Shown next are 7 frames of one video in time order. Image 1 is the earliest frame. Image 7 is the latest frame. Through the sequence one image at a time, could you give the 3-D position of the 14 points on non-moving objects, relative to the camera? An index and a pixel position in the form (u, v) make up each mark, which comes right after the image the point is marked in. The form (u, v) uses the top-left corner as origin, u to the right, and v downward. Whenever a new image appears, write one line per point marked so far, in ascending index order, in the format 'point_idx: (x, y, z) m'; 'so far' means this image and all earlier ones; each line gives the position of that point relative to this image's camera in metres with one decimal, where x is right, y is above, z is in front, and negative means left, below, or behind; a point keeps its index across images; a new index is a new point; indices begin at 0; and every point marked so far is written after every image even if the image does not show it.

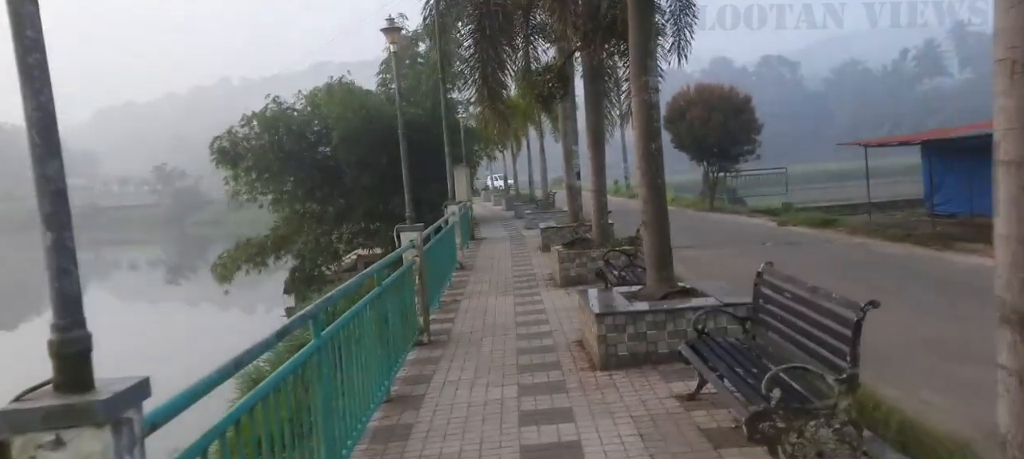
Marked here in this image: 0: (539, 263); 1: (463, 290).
0: (+0.4, -0.6, +12.3) m
1: (-0.7, -0.8, +10.1) m
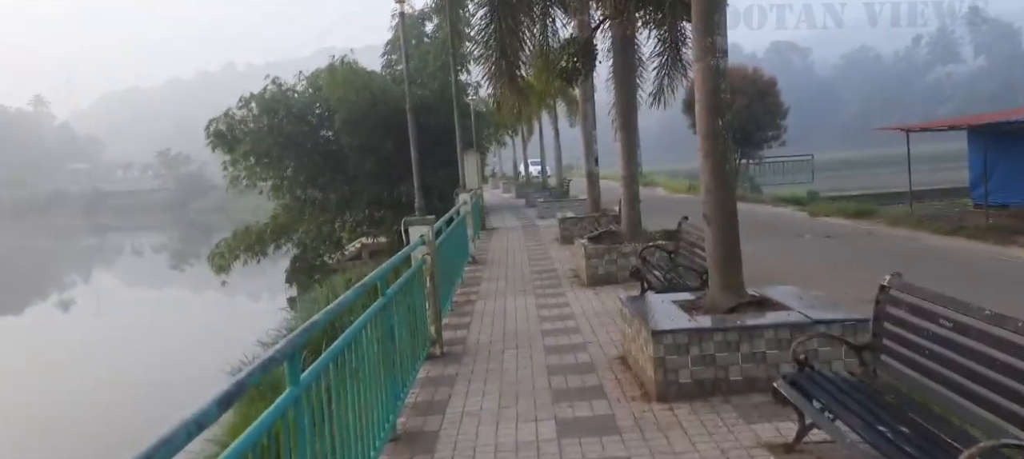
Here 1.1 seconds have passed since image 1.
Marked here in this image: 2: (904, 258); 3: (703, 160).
0: (+0.7, -0.4, +11.3) m
1: (-0.4, -0.7, +9.1) m
2: (+5.4, -0.4, +10.5) m
3: (+1.2, +0.4, +4.7) m
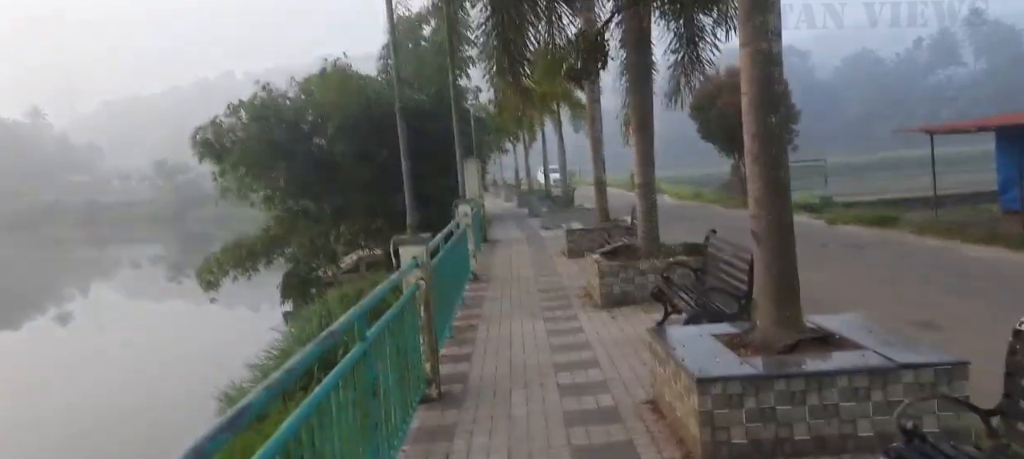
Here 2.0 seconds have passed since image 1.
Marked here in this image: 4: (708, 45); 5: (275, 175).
0: (+0.8, -0.6, +10.5) m
1: (-0.4, -0.9, +8.3) m
2: (+5.5, -0.5, +9.7) m
3: (+1.2, +0.3, +3.9) m
4: (+2.4, +2.3, +9.2) m
5: (-6.2, +1.4, +19.9) m
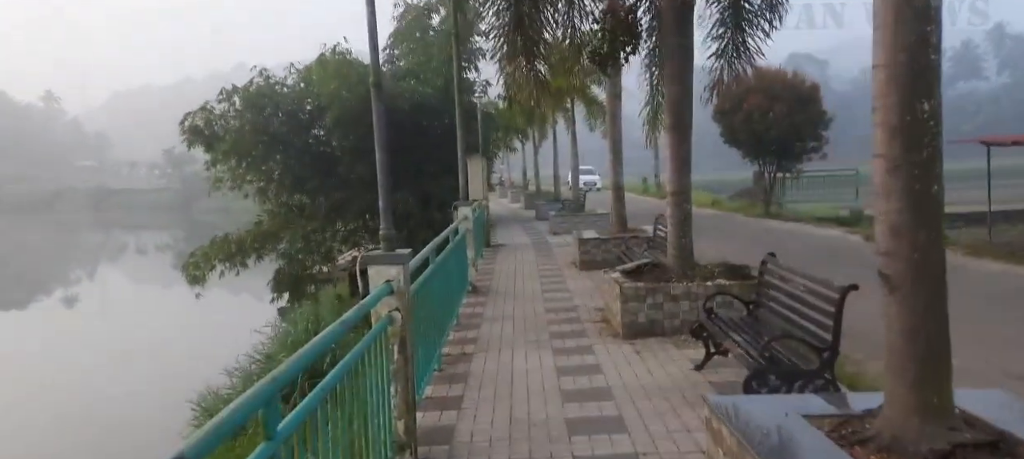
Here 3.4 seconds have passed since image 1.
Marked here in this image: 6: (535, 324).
0: (+0.8, -0.7, +9.2) m
1: (-0.3, -1.0, +7.0) m
2: (+5.5, -0.8, +8.3) m
3: (+1.3, +0.2, +2.6) m
4: (+2.5, +2.1, +7.9) m
5: (-6.0, +1.6, +18.7) m
6: (+0.2, -0.9, +7.3) m
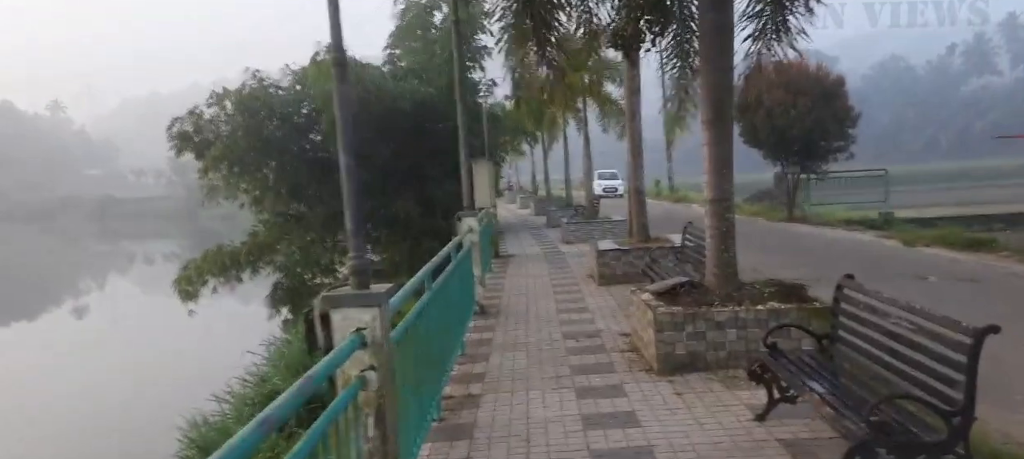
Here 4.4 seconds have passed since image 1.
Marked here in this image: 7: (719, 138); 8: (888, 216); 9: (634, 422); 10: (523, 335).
0: (+0.9, -0.8, +8.1) m
1: (-0.2, -1.1, +6.0) m
2: (+5.7, -0.9, +7.3) m
3: (+1.3, +0.1, +1.6) m
4: (+2.6, +2.0, +6.8) m
5: (-5.8, +1.3, +17.7) m
6: (+0.3, -1.0, +6.3) m
7: (+1.6, +0.7, +5.8) m
8: (+8.6, +0.3, +17.3) m
9: (+0.7, -1.1, +4.5) m
10: (+0.1, -1.0, +7.0) m
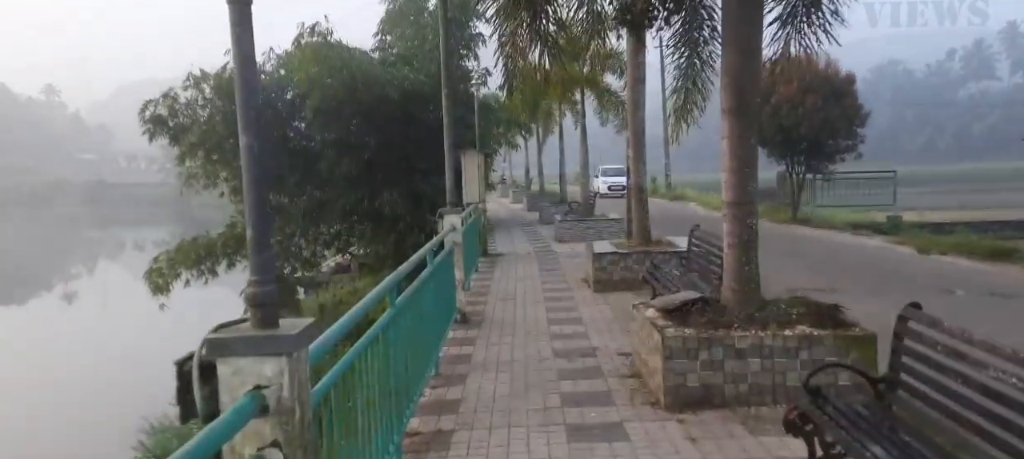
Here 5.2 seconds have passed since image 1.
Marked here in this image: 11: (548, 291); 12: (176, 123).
0: (+0.8, -0.9, +7.3) m
1: (-0.4, -1.1, +5.1) m
2: (+5.5, -1.0, +6.4) m
3: (+1.3, 0.0, +0.7) m
4: (+2.5, +1.9, +6.0) m
5: (-6.0, +1.5, +16.8) m
6: (+0.2, -1.0, +5.5) m
7: (+1.5, +0.6, +4.9) m
8: (+8.4, +0.2, +16.5) m
9: (+0.6, -1.2, +3.6) m
10: (0.0, -1.0, +6.2) m
11: (+0.4, -0.7, +9.0) m
12: (-7.3, +2.3, +16.7) m
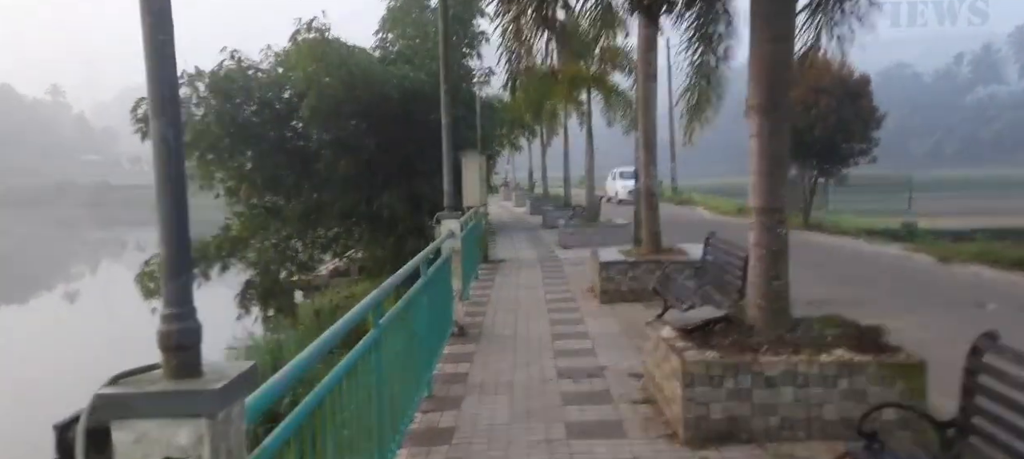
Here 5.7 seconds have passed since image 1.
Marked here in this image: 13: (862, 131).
0: (+0.8, -0.9, +6.8) m
1: (-0.4, -1.2, +4.6) m
2: (+5.5, -1.1, +5.9) m
3: (+1.2, 0.0, +0.2) m
4: (+2.5, +1.8, +5.5) m
5: (-5.9, +1.5, +16.3) m
6: (+0.2, -1.1, +4.9) m
7: (+1.5, +0.6, +4.4) m
8: (+8.4, 0.0, +15.9) m
9: (+0.6, -1.2, +3.1) m
10: (0.0, -1.1, +5.7) m
11: (+0.5, -0.8, +8.5) m
12: (-7.2, +2.3, +16.2) m
13: (+7.7, +2.2, +16.8) m
